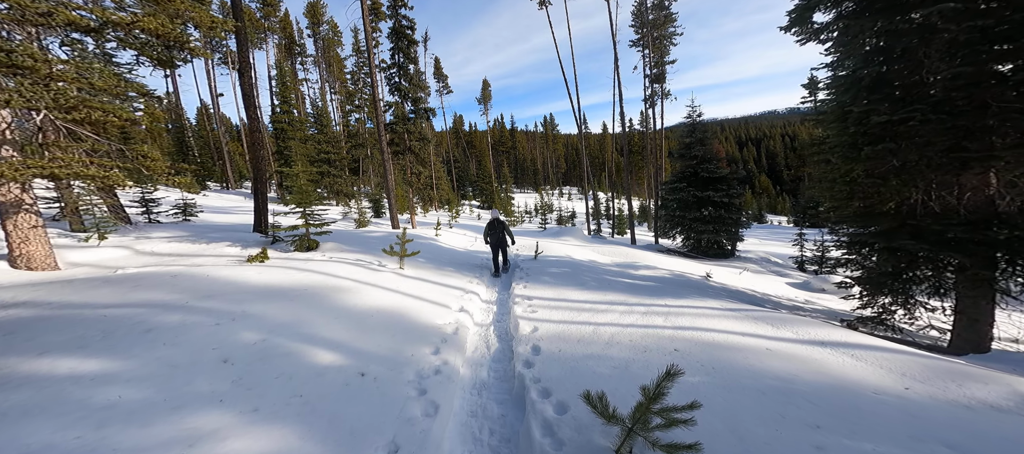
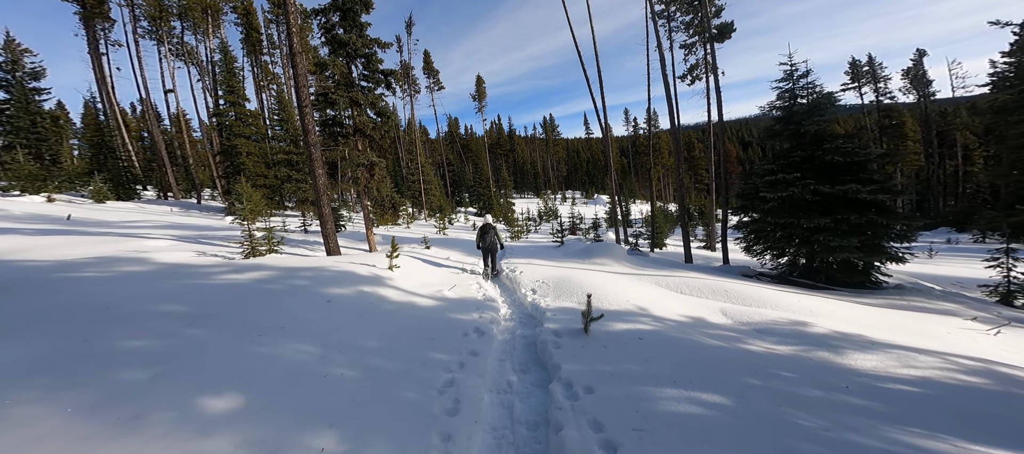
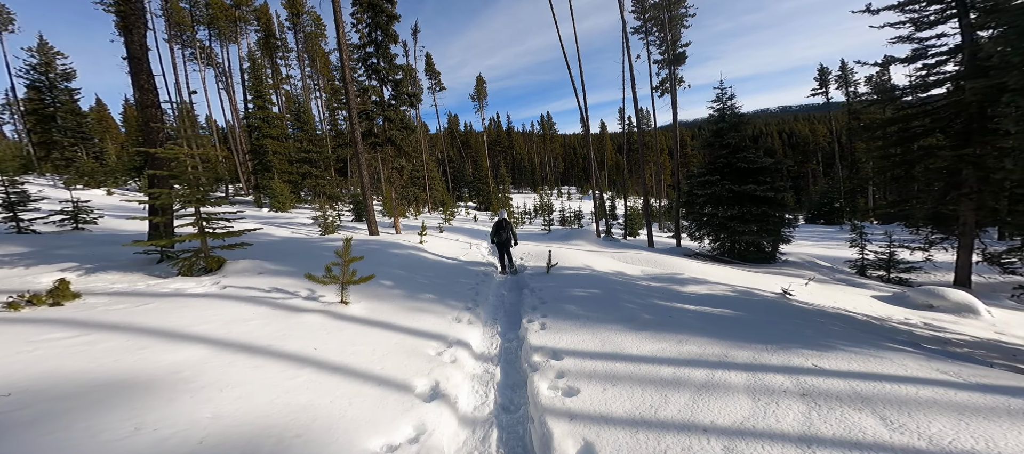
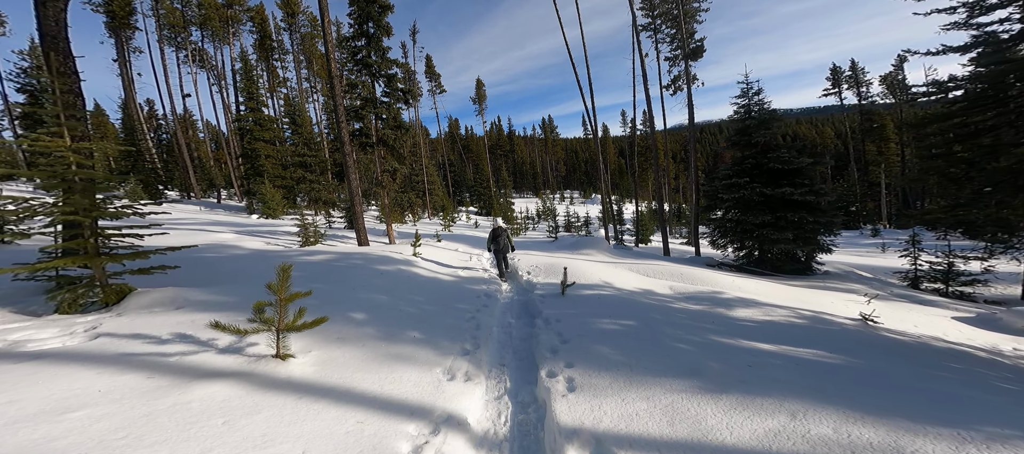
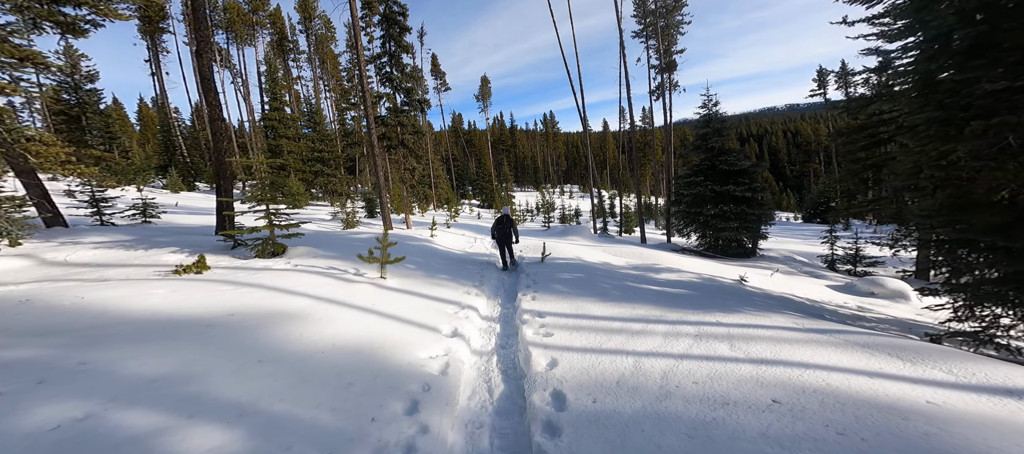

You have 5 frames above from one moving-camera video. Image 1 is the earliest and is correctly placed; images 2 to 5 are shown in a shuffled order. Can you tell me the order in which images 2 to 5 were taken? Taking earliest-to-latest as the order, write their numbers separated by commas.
5, 3, 4, 2
